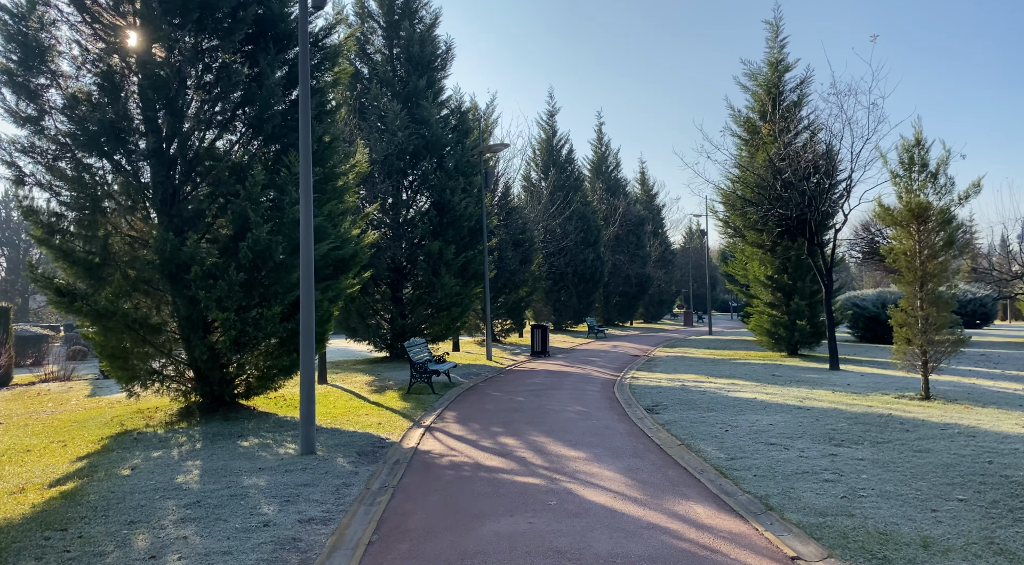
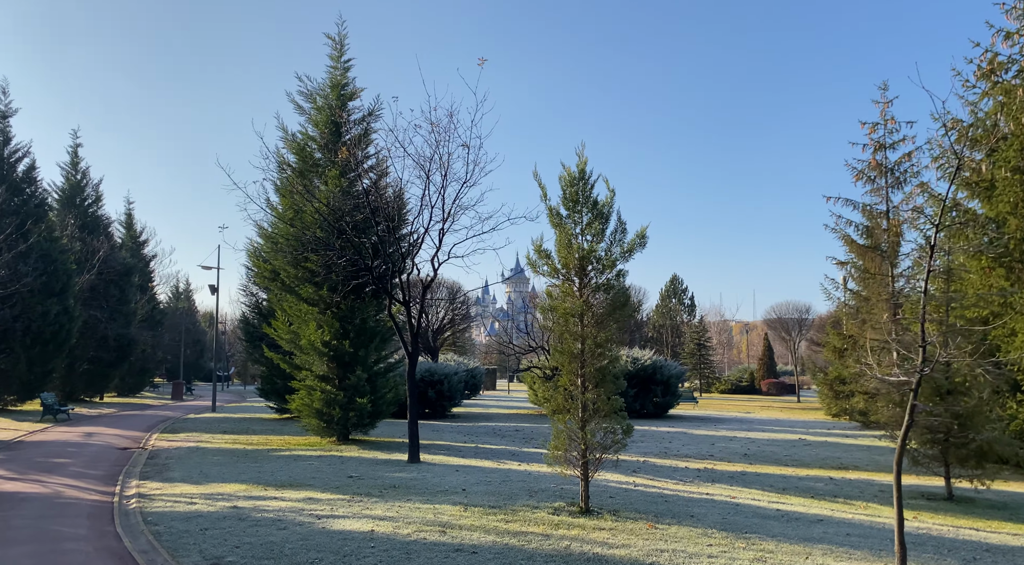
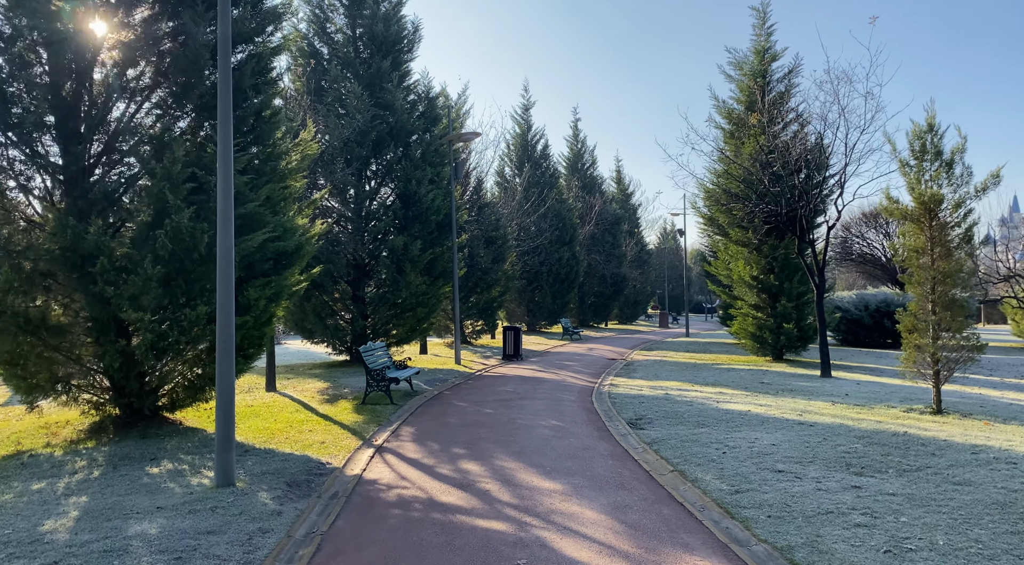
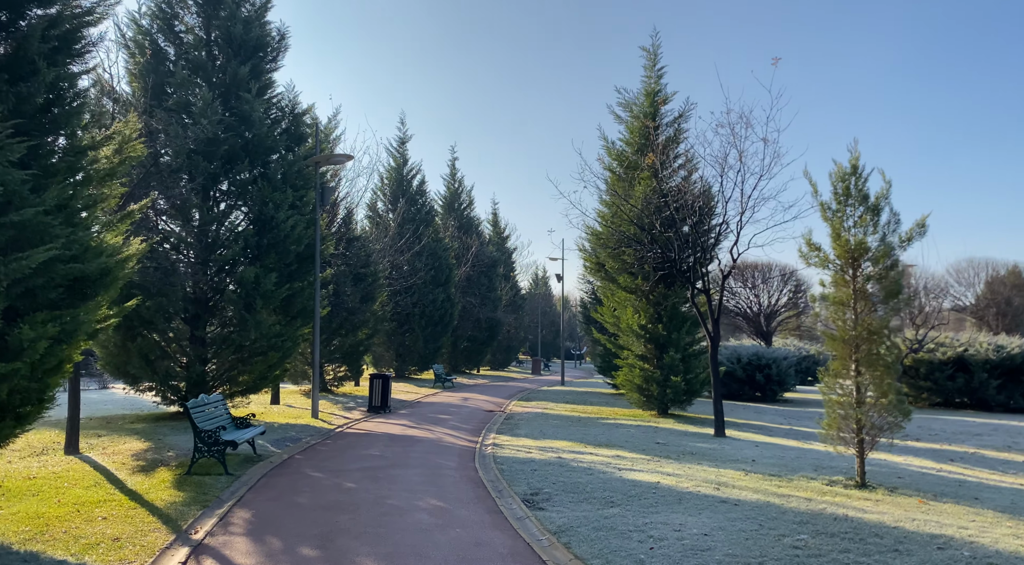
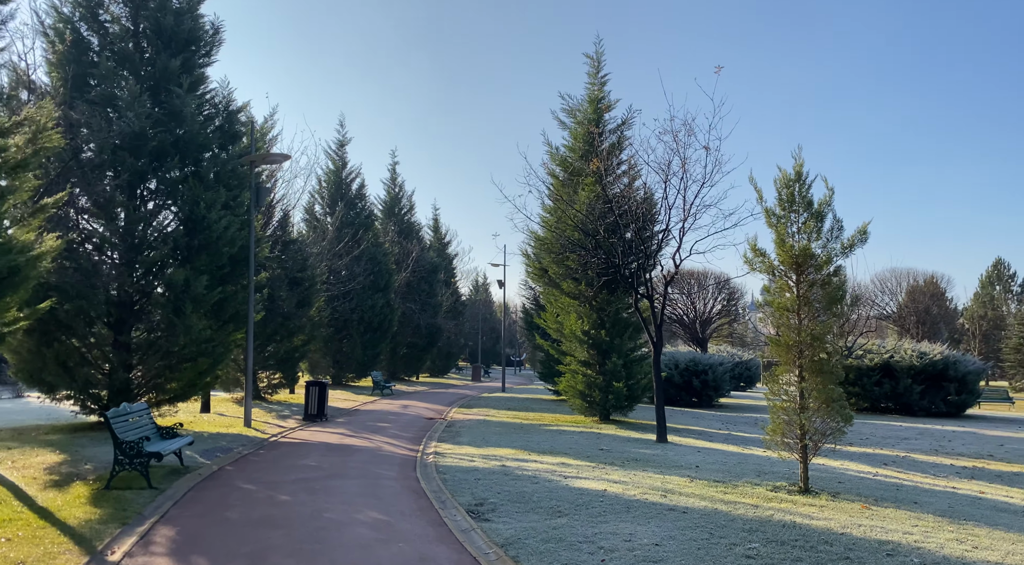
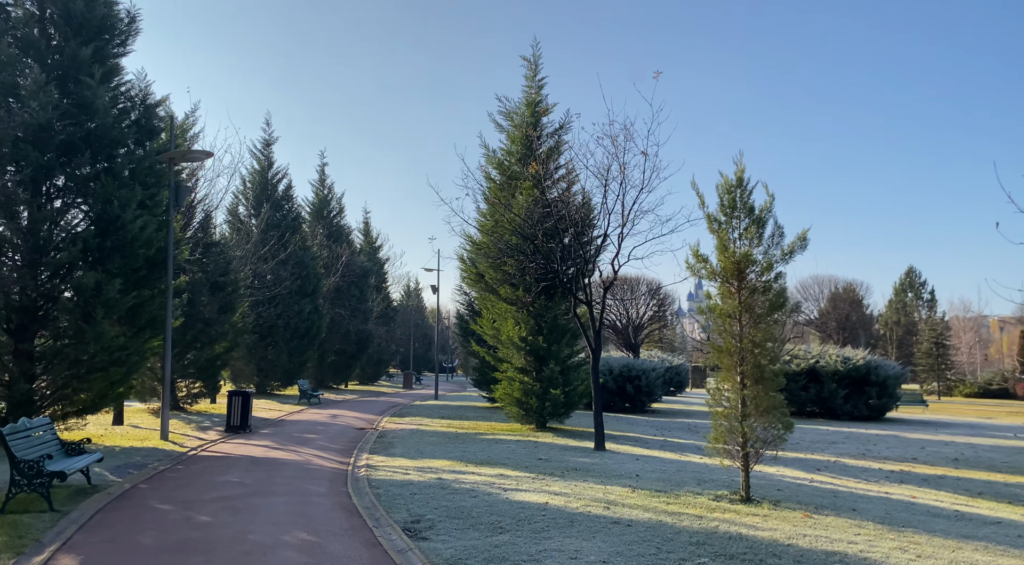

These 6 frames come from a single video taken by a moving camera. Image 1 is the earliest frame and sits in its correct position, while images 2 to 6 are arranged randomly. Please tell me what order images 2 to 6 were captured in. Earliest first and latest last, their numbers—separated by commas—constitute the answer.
3, 4, 5, 6, 2
